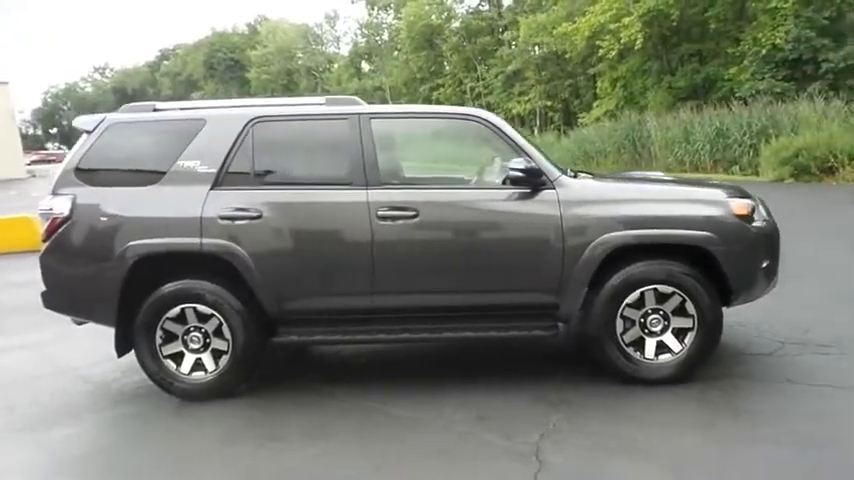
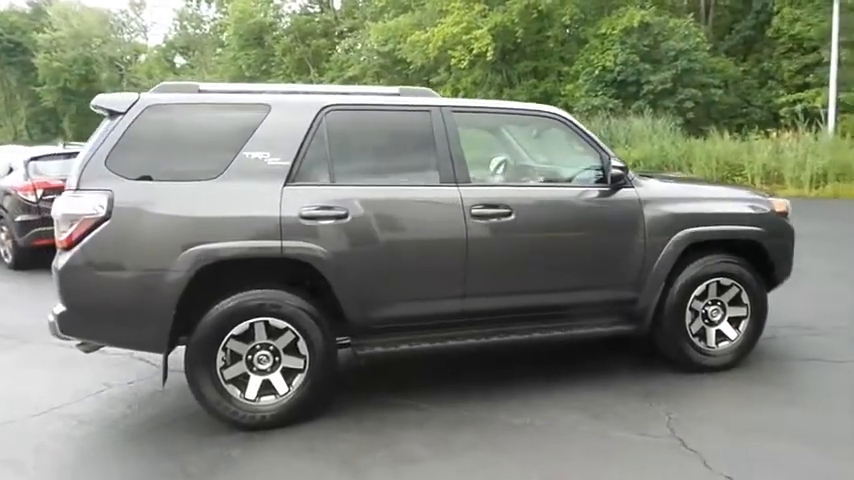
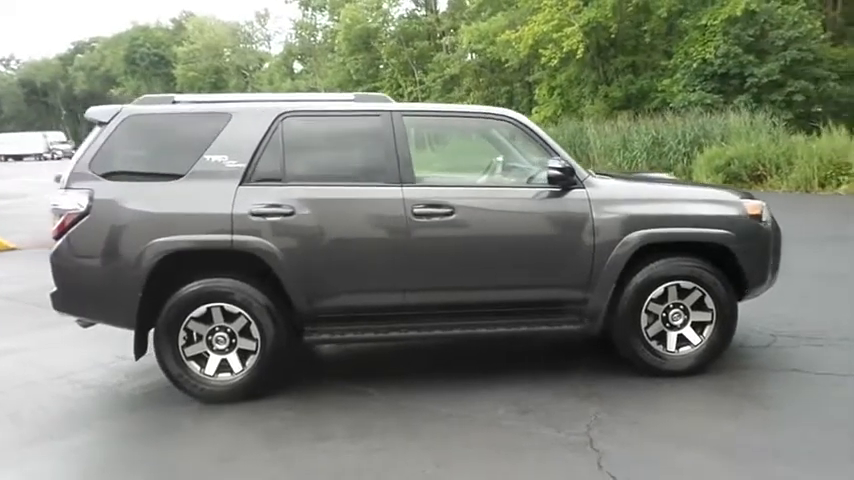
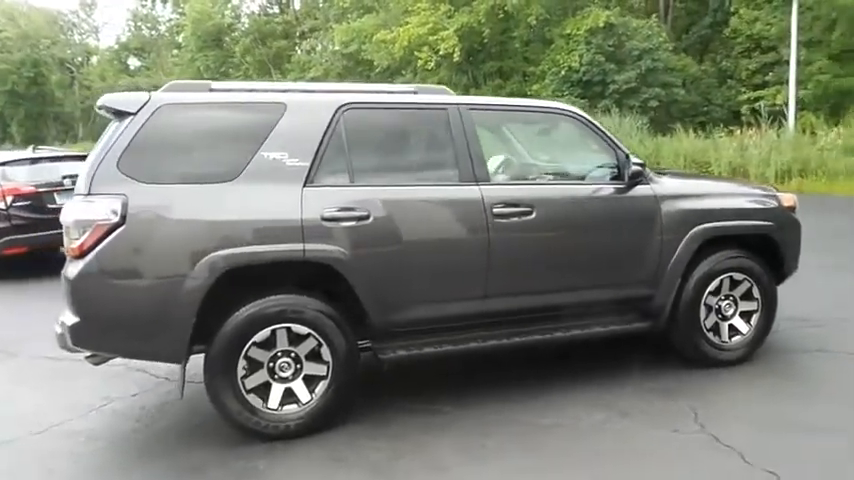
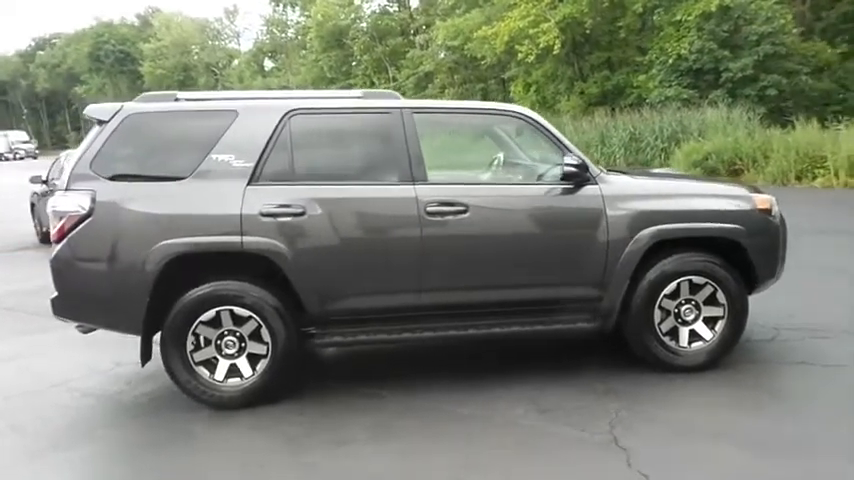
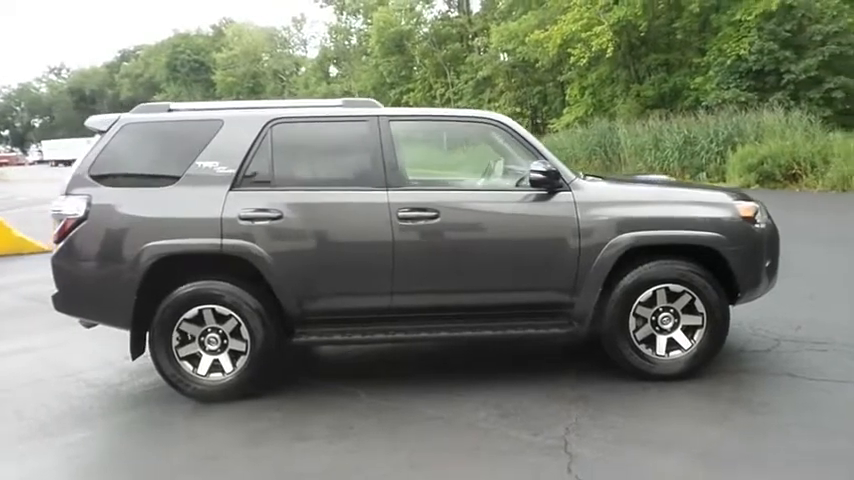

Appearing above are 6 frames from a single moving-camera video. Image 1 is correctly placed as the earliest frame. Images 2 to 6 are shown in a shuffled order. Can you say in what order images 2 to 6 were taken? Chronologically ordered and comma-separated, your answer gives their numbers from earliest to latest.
6, 3, 5, 2, 4
